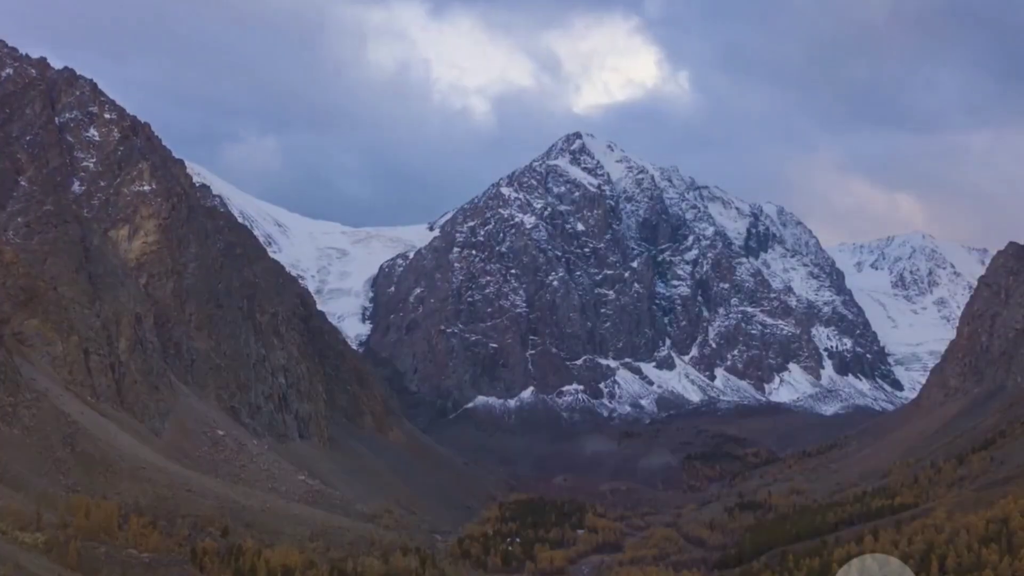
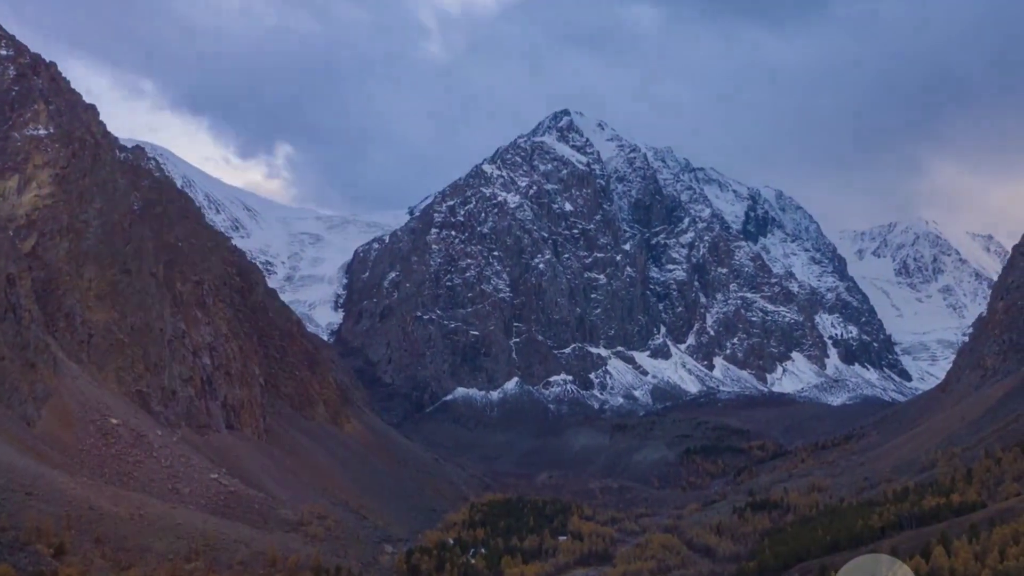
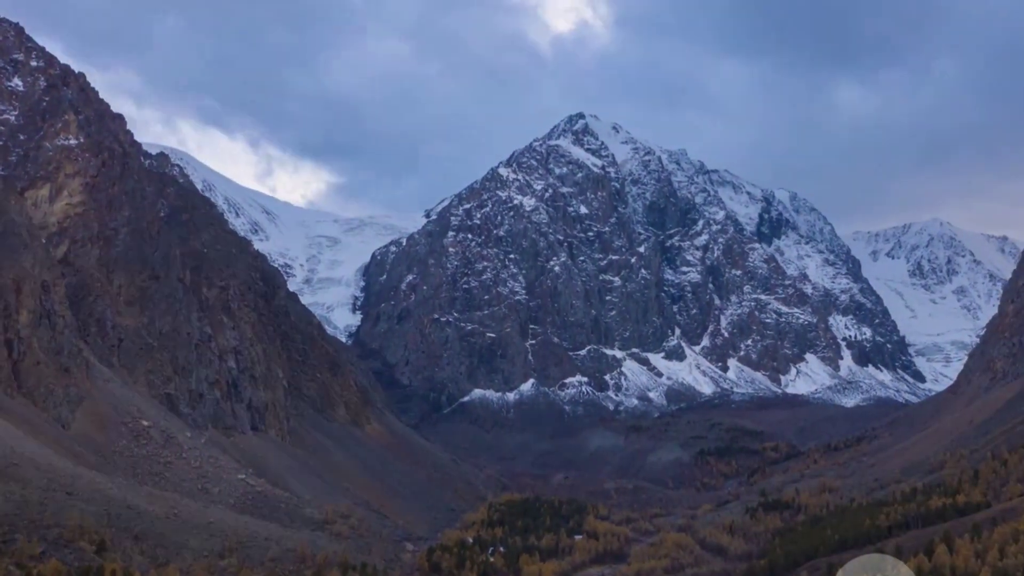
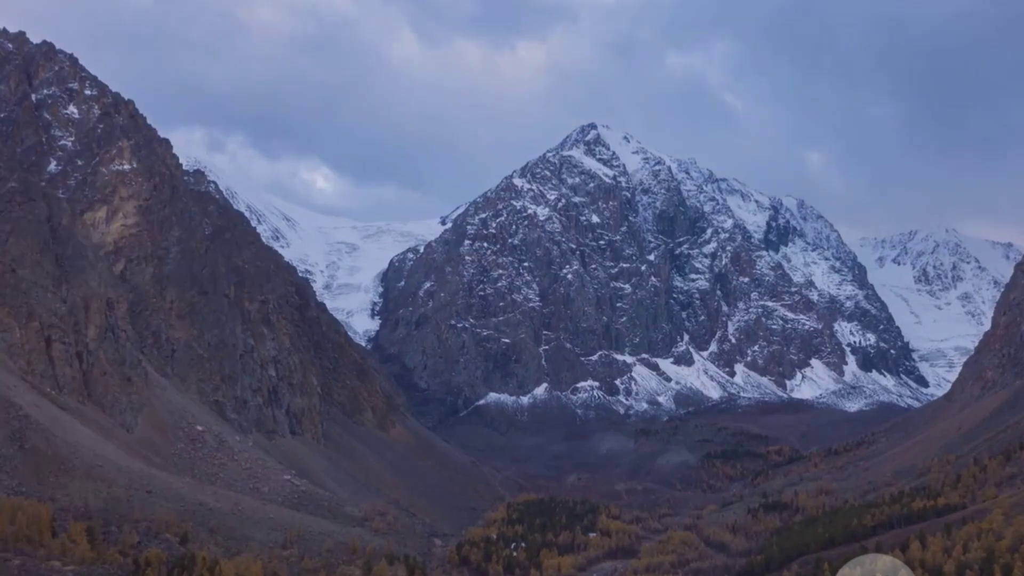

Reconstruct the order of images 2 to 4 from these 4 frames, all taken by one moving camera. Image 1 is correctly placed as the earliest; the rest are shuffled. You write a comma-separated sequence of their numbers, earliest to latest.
4, 3, 2
